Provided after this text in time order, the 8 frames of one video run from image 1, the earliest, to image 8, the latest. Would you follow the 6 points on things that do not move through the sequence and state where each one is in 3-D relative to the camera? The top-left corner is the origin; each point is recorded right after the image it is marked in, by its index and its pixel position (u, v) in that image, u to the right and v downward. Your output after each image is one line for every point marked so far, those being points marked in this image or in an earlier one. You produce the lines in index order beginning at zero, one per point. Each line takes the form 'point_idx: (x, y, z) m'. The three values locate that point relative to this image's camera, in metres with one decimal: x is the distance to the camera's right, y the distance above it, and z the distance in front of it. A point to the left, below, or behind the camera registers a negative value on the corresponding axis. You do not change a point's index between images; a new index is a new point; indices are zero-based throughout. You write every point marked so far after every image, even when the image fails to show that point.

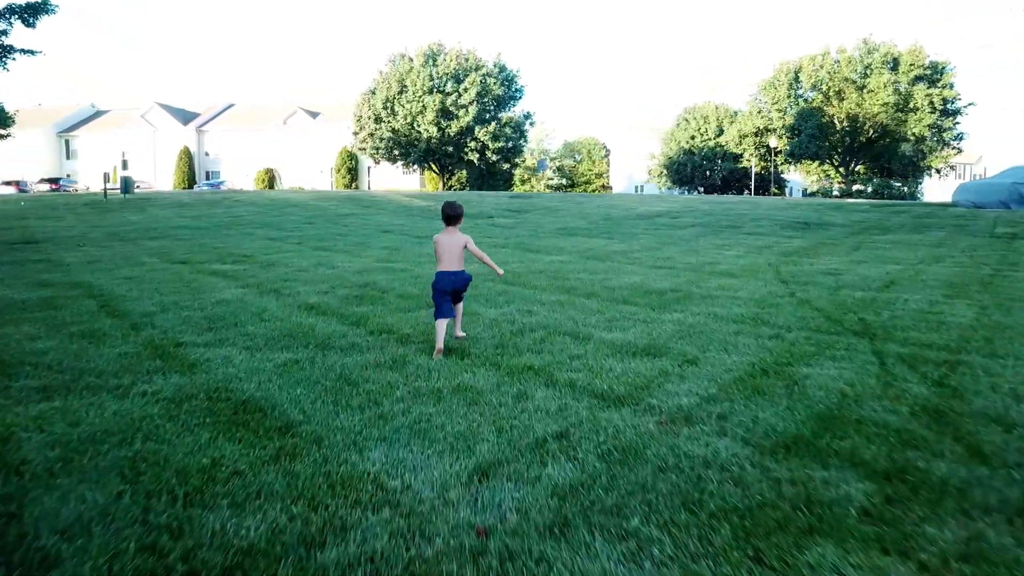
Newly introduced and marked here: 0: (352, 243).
0: (-2.5, +0.7, +12.3) m
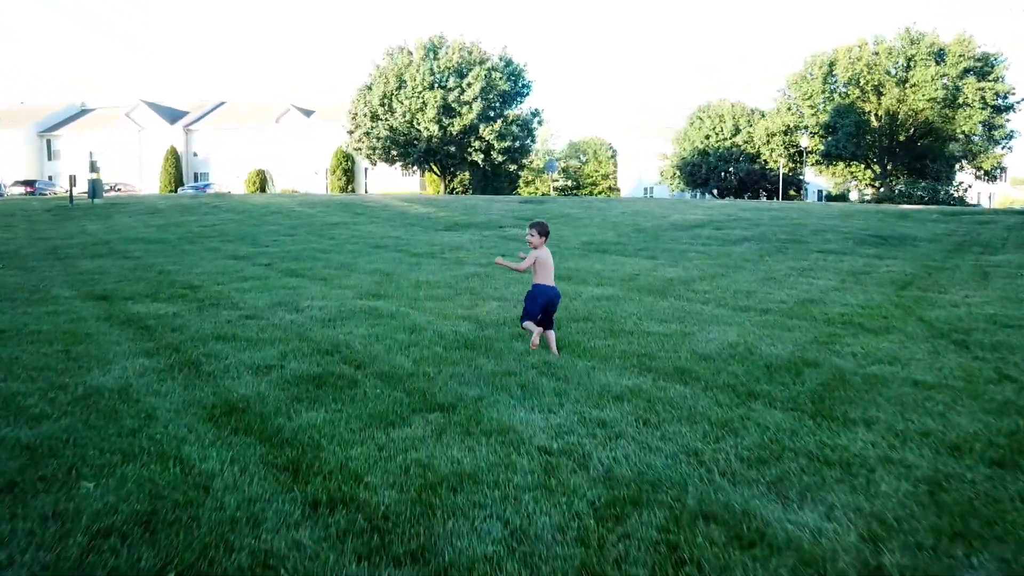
0: (-2.2, +0.3, +10.0) m
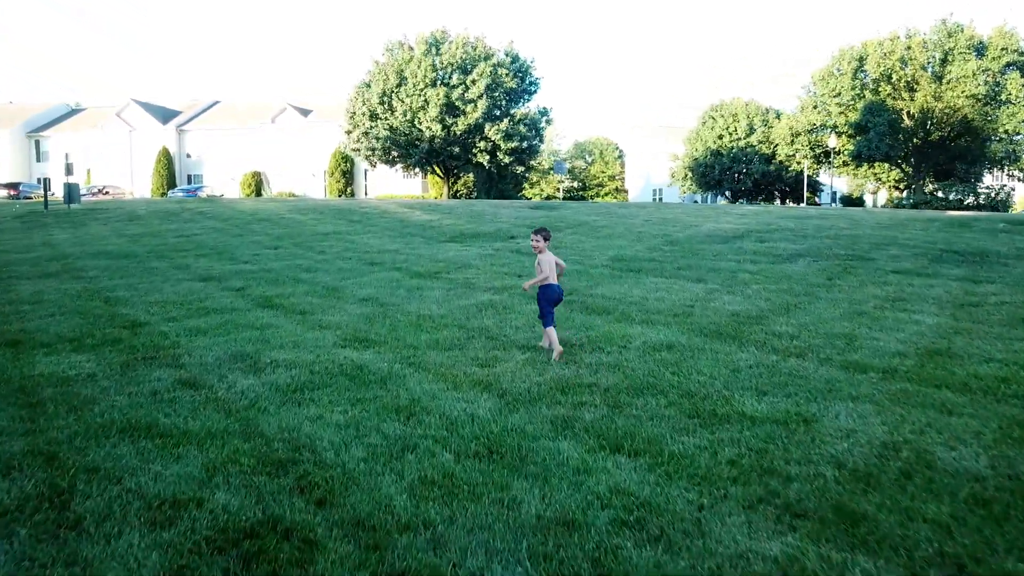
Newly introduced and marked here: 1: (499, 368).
0: (-2.0, 0.0, +8.3) m
1: (-0.1, -0.5, +4.7) m
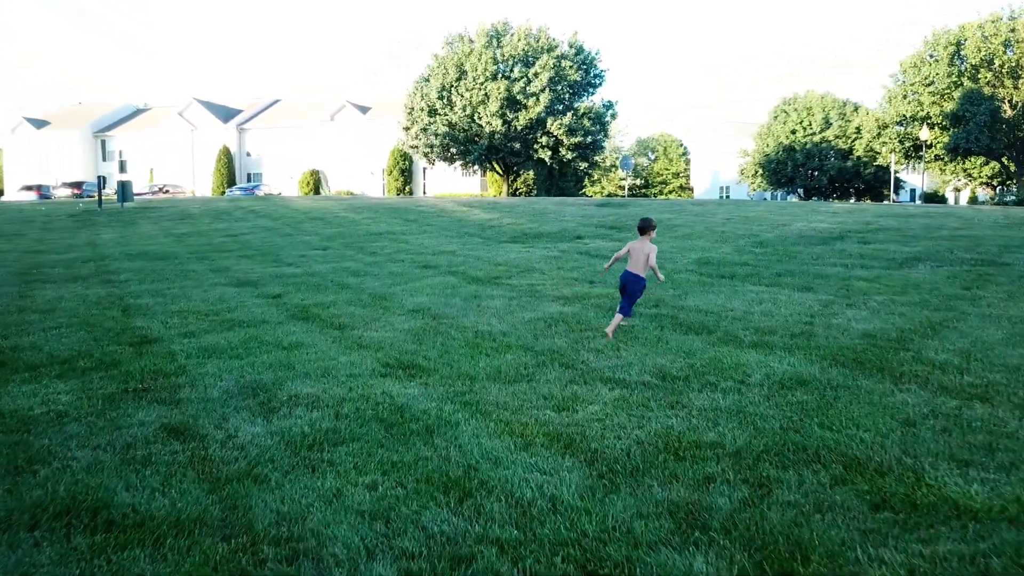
0: (-1.3, -0.1, +7.3) m
1: (+0.3, -0.6, +3.5) m
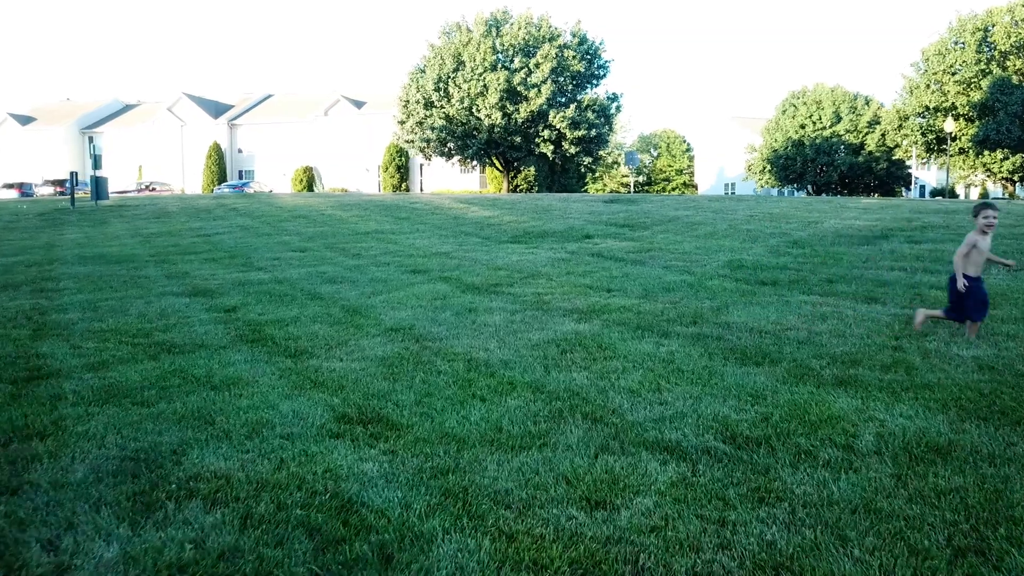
0: (-1.3, -0.2, +6.1) m
1: (+0.3, -0.7, +2.3) m
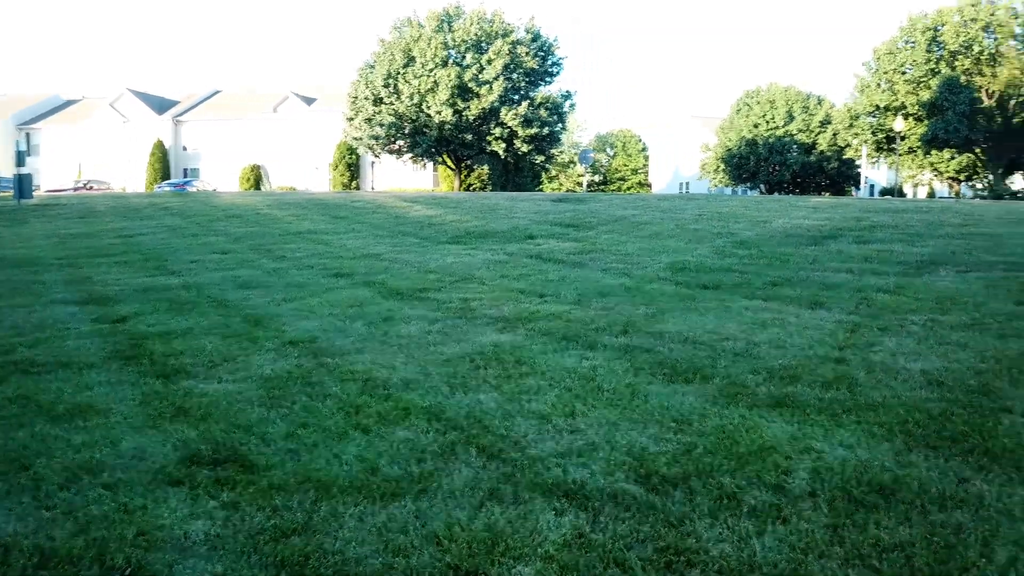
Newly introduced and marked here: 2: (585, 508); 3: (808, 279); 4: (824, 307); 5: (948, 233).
0: (-1.9, -0.2, +5.5) m
1: (0.0, -0.7, +1.8) m
2: (+0.2, -0.6, +2.3) m
3: (+2.5, +0.1, +6.7) m
4: (+2.2, -0.1, +5.5) m
5: (+5.2, +0.7, +9.4) m
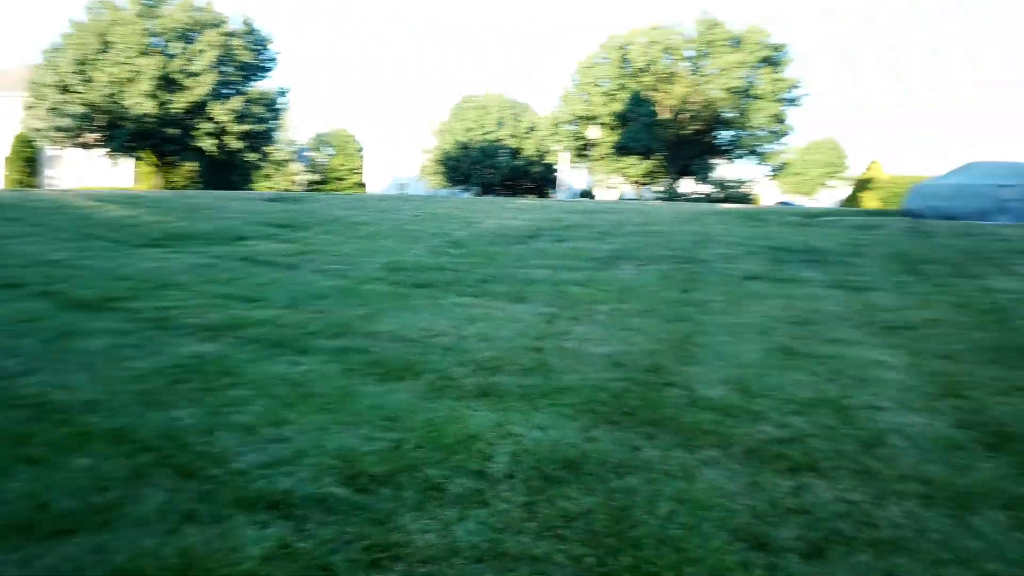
0: (-3.7, -0.3, +4.5) m
1: (-0.7, -0.7, +1.7) m
2: (-0.6, -0.7, +2.3) m
3: (0.0, +0.1, +7.2) m
4: (+0.1, -0.1, +5.9) m
5: (+1.6, +0.8, +10.6) m
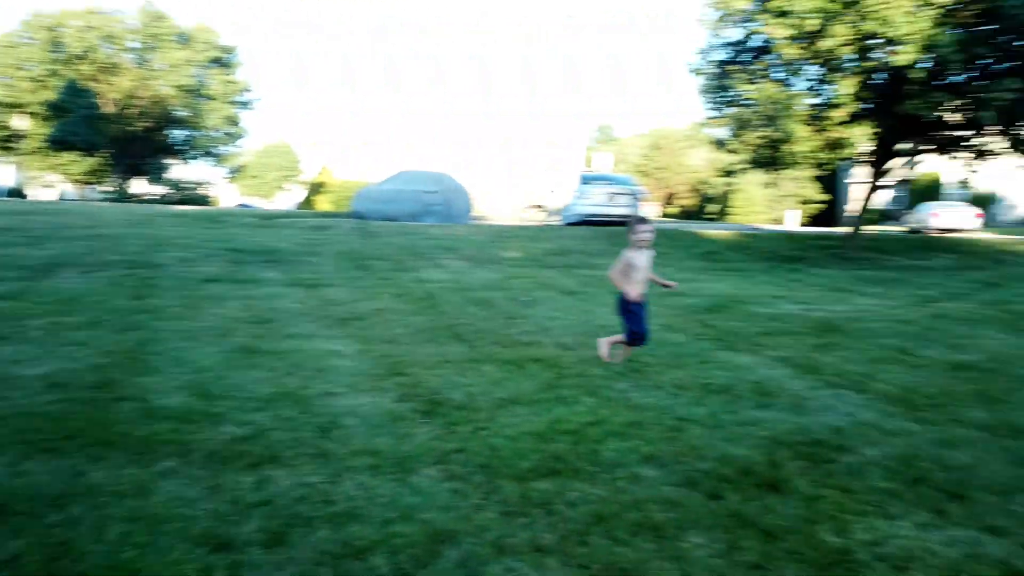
0: (-3.4, -0.4, +4.1) m
1: (-0.3, -0.7, +1.3) m
2: (-0.3, -0.6, +1.9) m
3: (+0.2, +0.7, +6.7) m
4: (+0.4, +0.4, +5.4) m
5: (+1.7, +1.9, +10.1) m
